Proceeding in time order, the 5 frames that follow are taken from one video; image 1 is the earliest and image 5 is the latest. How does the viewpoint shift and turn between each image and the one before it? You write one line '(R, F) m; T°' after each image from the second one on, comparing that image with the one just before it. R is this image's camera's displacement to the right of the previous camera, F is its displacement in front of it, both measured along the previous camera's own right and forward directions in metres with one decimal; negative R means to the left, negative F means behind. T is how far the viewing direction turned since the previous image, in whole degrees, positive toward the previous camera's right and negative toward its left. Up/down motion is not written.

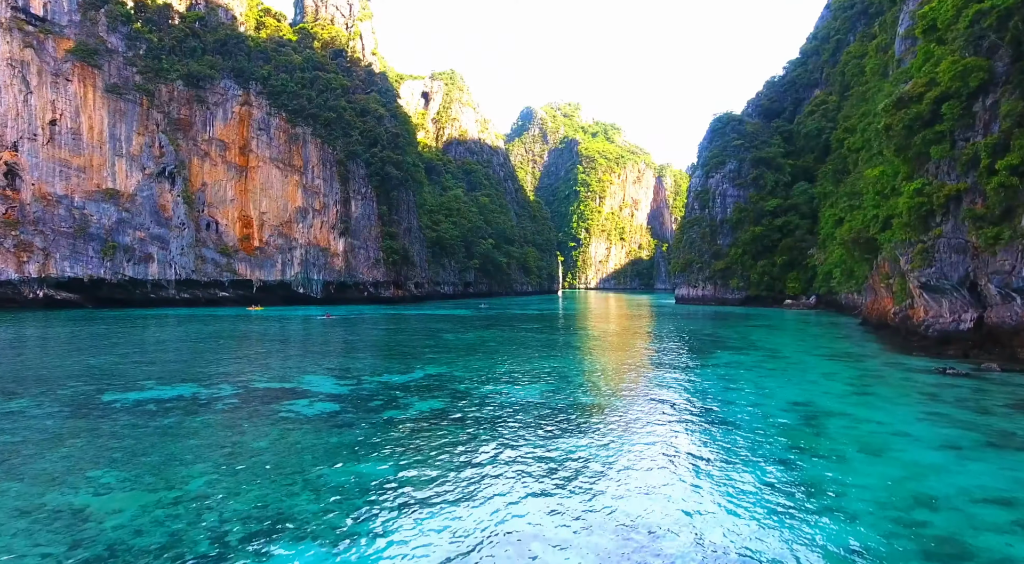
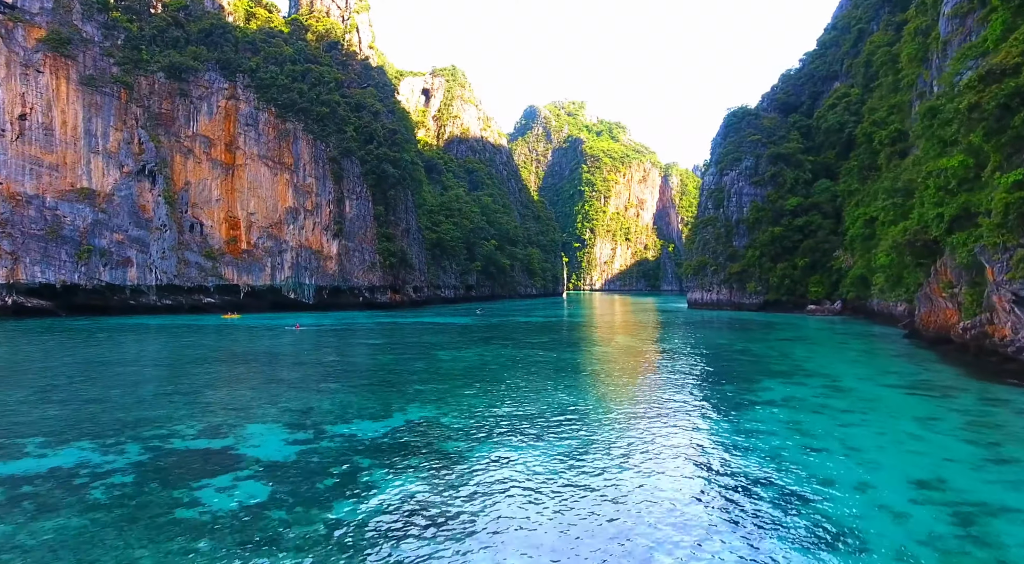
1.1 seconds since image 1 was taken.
(0.0, +2.4) m; 0°
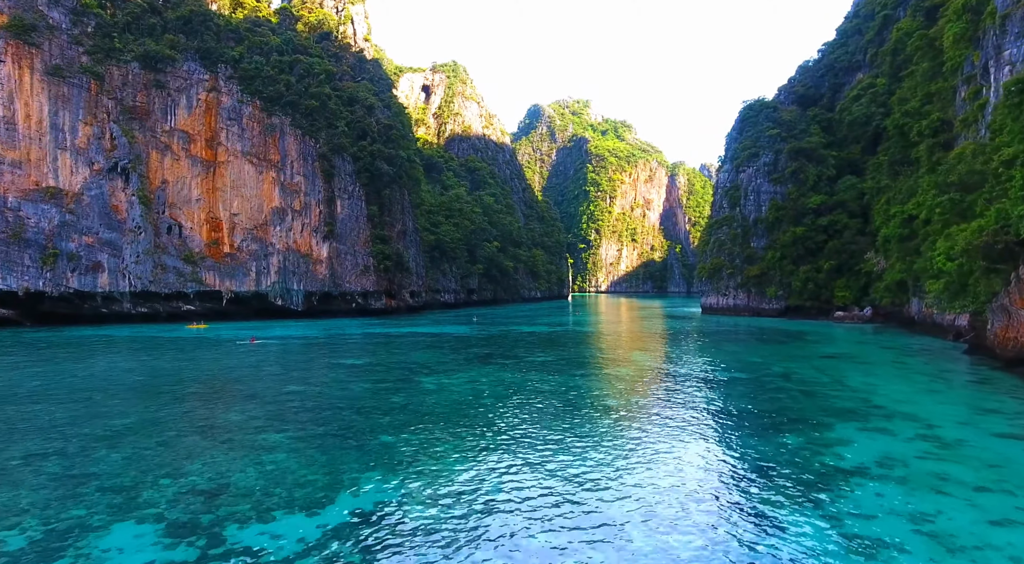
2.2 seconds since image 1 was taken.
(+0.1, +2.6) m; 0°
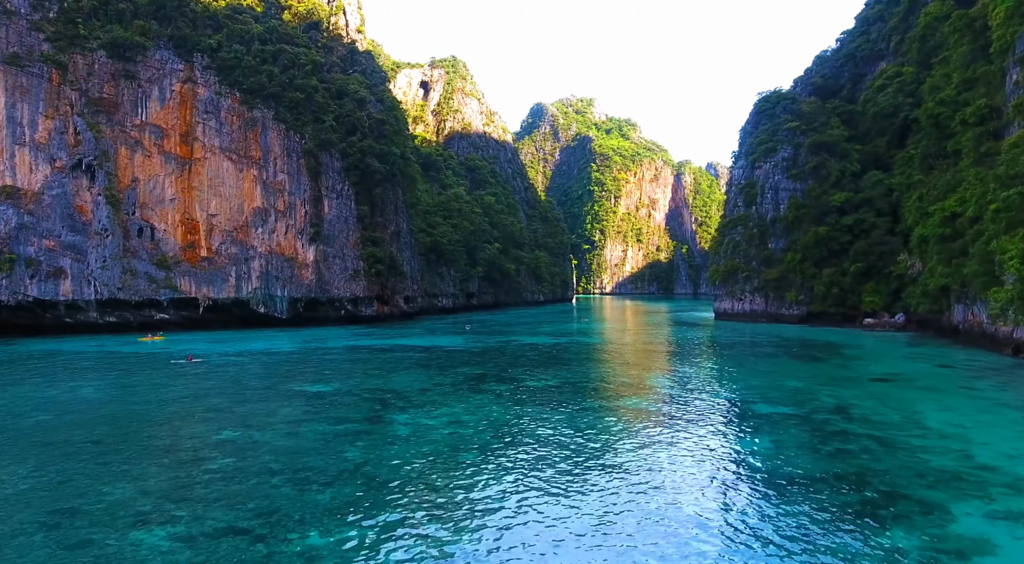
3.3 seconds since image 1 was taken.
(+0.2, +2.6) m; 0°
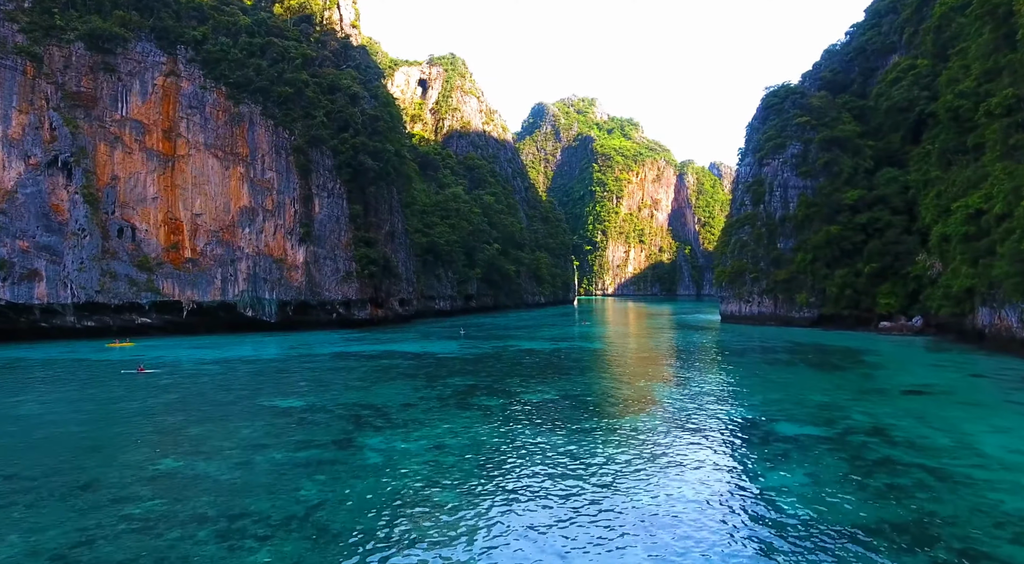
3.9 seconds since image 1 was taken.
(+0.2, +1.4) m; 0°
